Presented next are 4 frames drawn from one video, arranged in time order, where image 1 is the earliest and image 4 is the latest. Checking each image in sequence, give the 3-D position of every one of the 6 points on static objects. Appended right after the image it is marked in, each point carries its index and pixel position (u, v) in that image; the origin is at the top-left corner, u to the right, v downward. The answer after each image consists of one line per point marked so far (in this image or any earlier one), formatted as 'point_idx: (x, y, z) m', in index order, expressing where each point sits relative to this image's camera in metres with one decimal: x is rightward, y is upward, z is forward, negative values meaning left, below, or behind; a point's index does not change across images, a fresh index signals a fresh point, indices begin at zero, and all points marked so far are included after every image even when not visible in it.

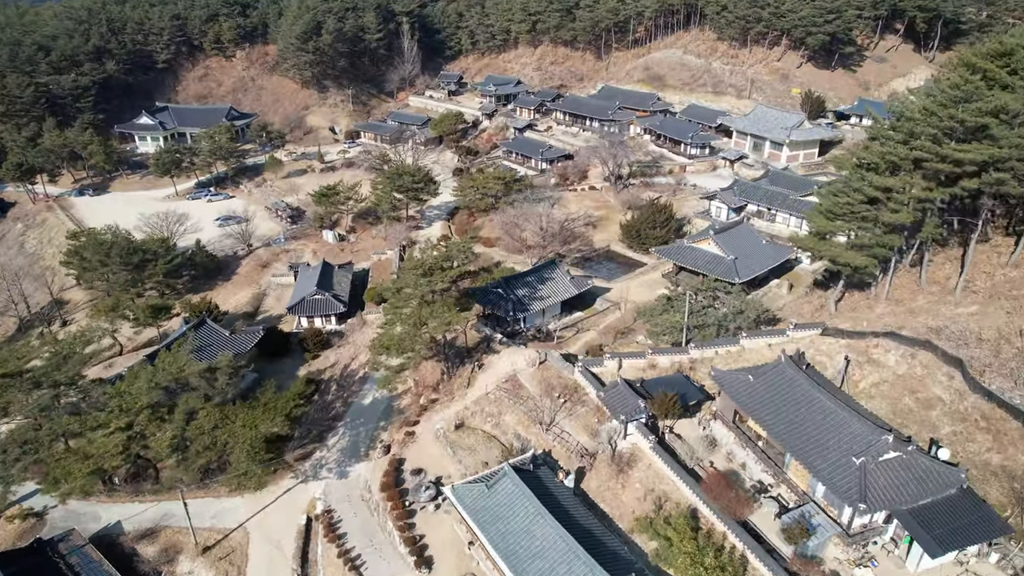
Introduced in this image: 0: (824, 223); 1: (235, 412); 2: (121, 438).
0: (+8.5, +1.7, +18.4) m
1: (-7.3, -3.3, +17.8) m
2: (-9.8, -3.7, +16.9) m
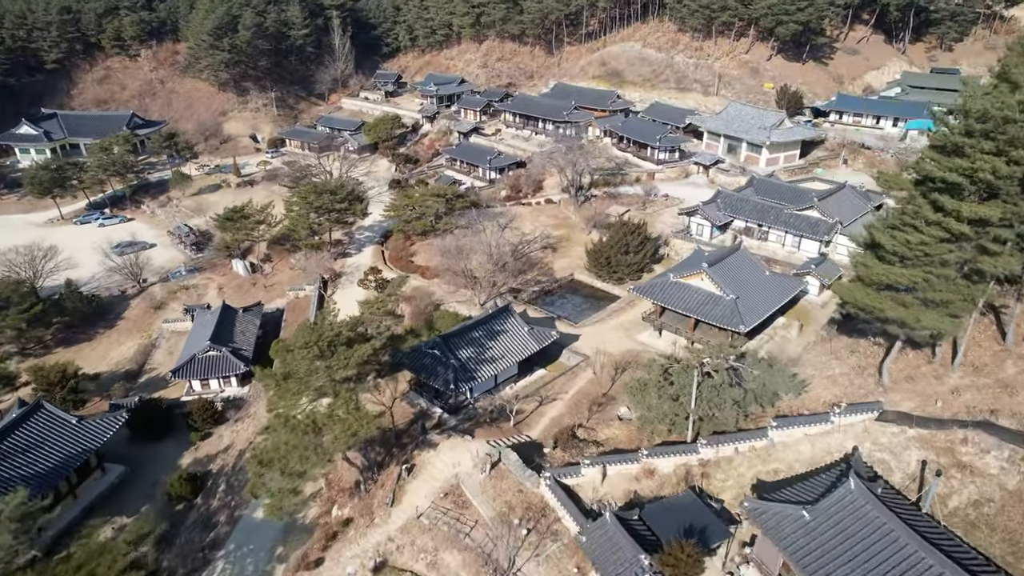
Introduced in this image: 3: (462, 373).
0: (+7.2, +0.4, +13.2) m
1: (-8.4, -5.2, +11.6) m
2: (-10.8, -5.7, +10.5) m
3: (-1.3, -2.2, +17.9) m
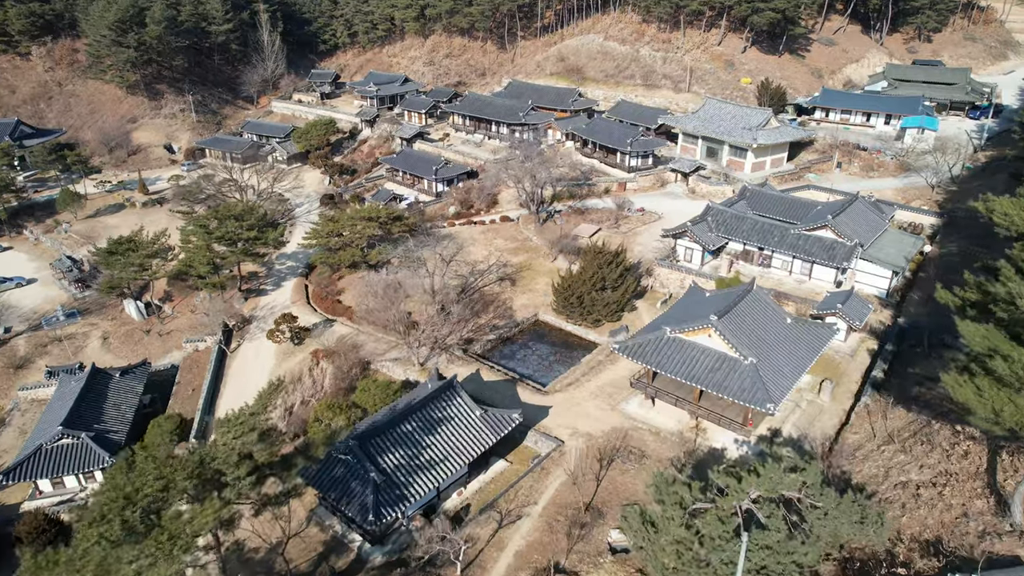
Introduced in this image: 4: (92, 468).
0: (+6.4, -0.9, +8.3) m
1: (-8.9, -6.9, +5.8) m
2: (-11.2, -7.5, +4.6) m
3: (-2.3, -3.8, +12.5) m
4: (-11.3, -4.8, +18.0) m
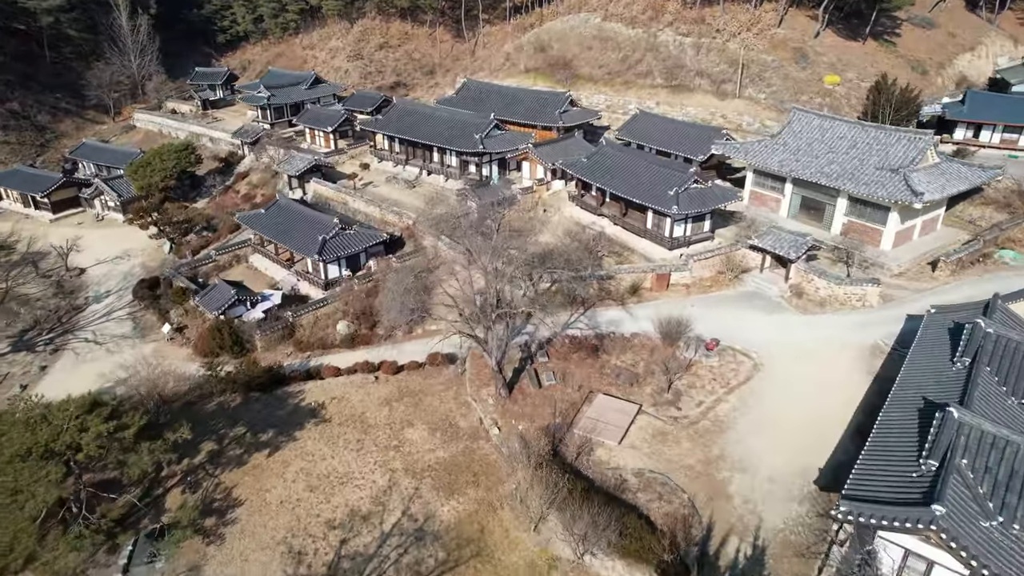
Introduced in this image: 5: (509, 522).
0: (+5.8, -5.6, -6.7) m
1: (-9.3, -11.8, -9.7) m
2: (-11.6, -12.5, -11.0) m
3: (-3.0, -8.6, -2.8) m
4: (-12.2, -9.7, +2.4) m
5: (0.0, -3.7, +10.3) m
